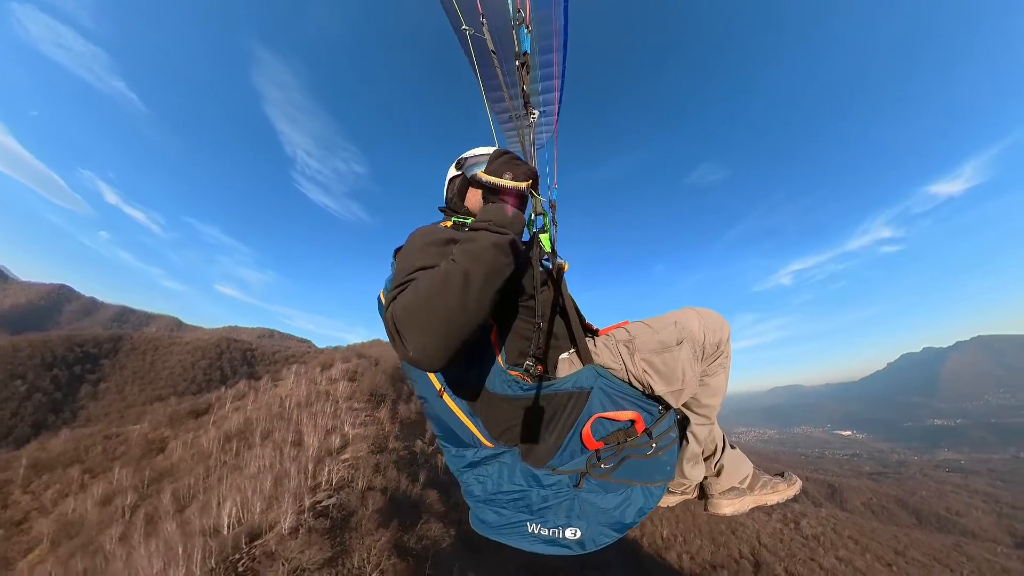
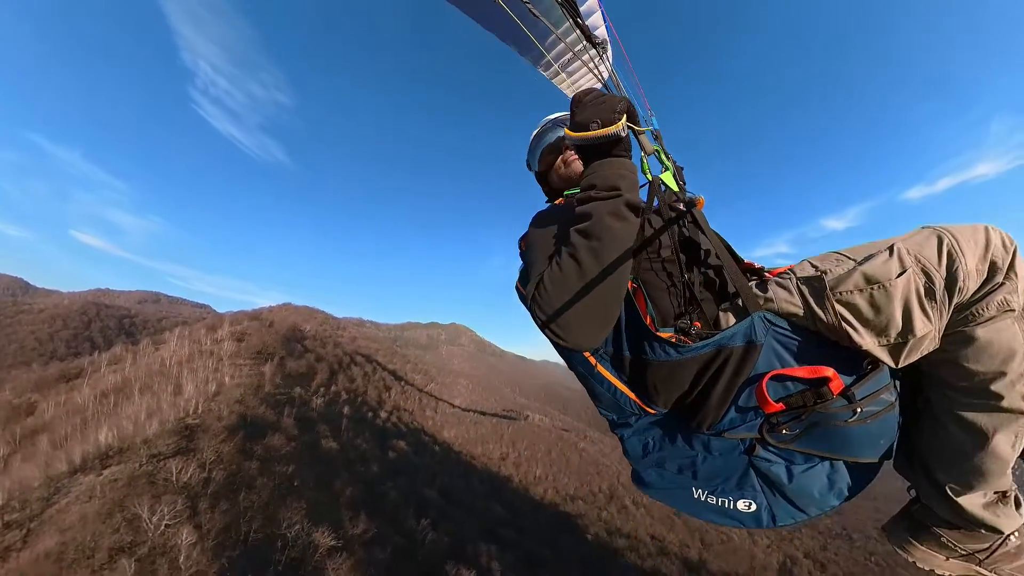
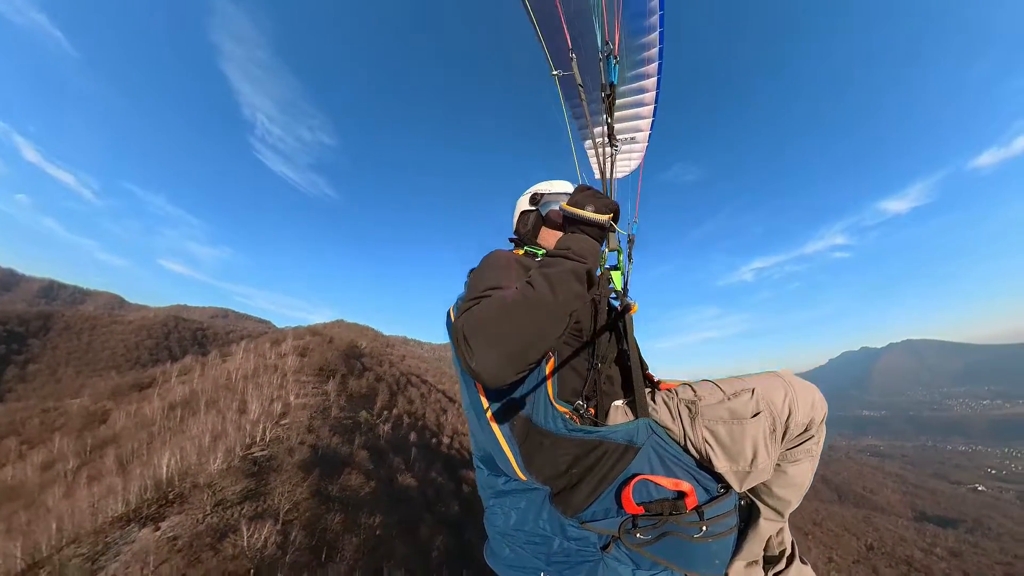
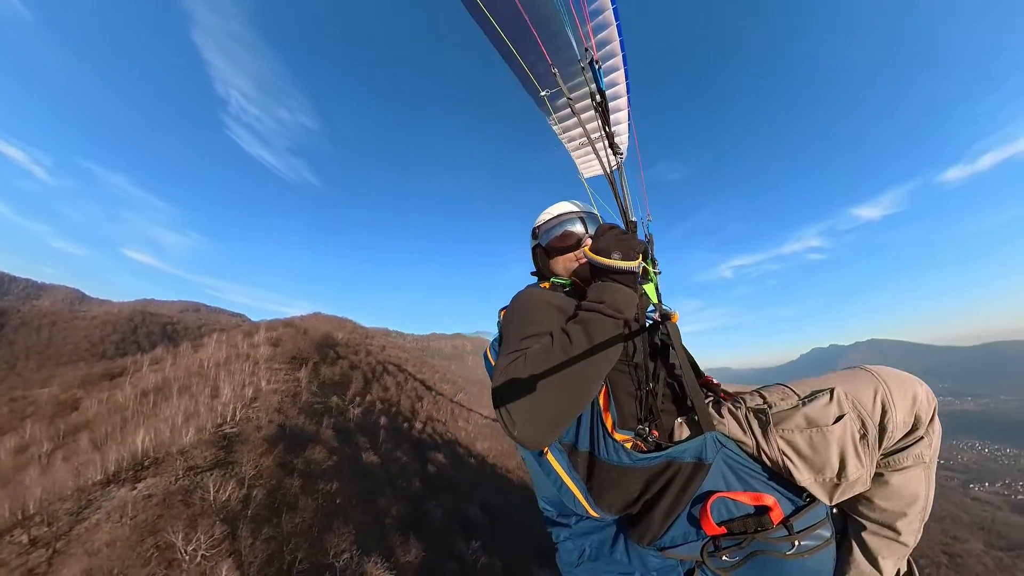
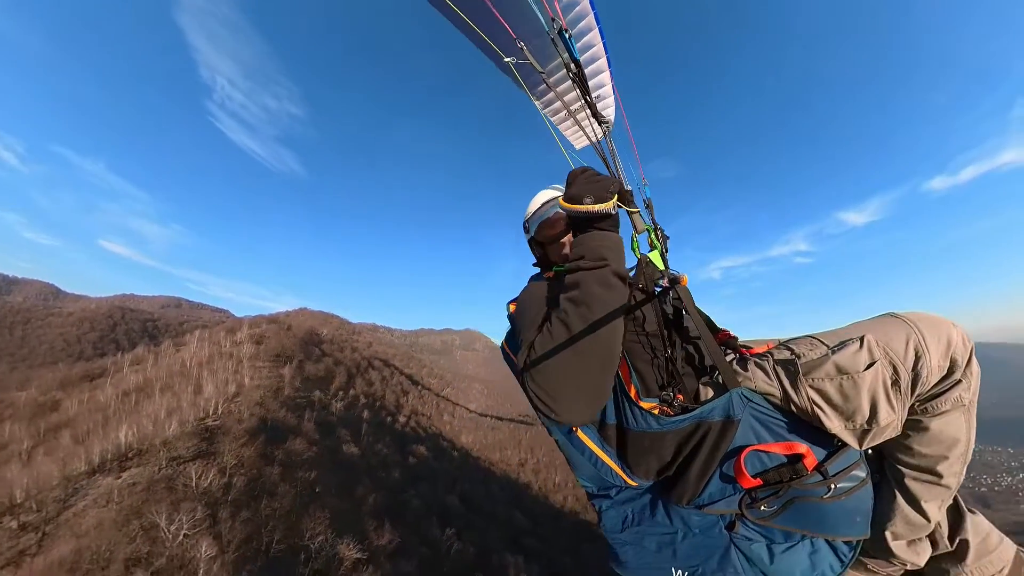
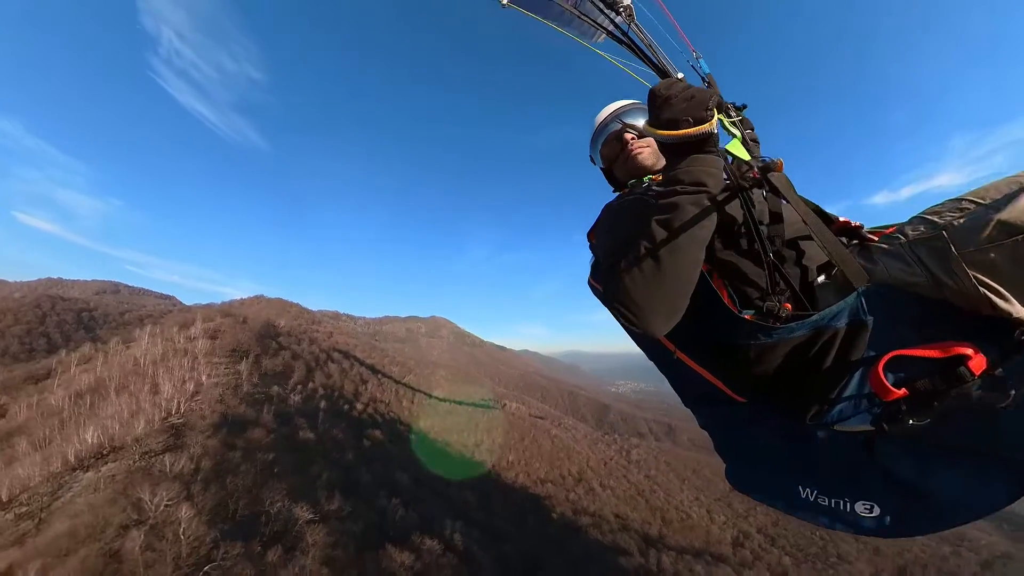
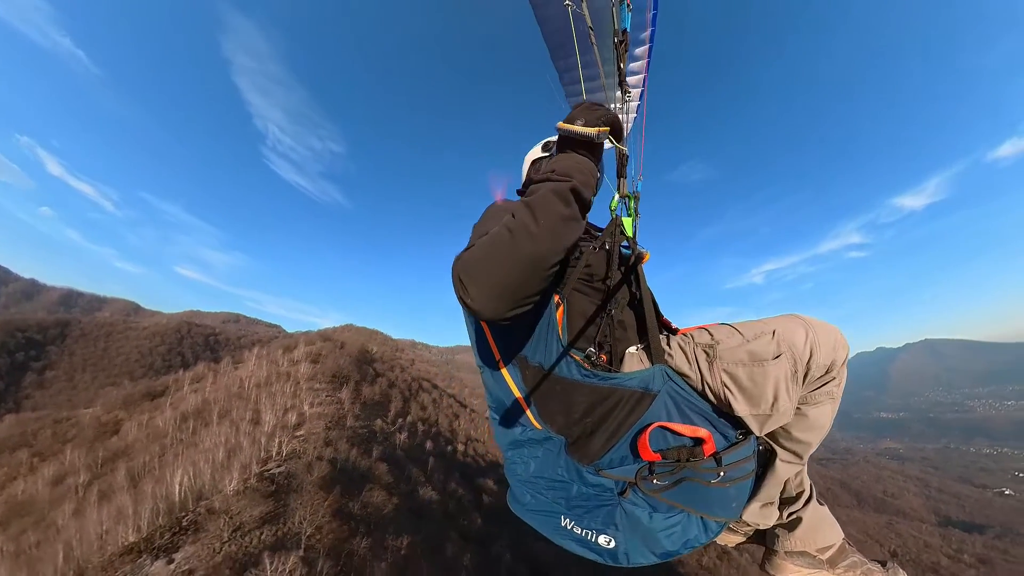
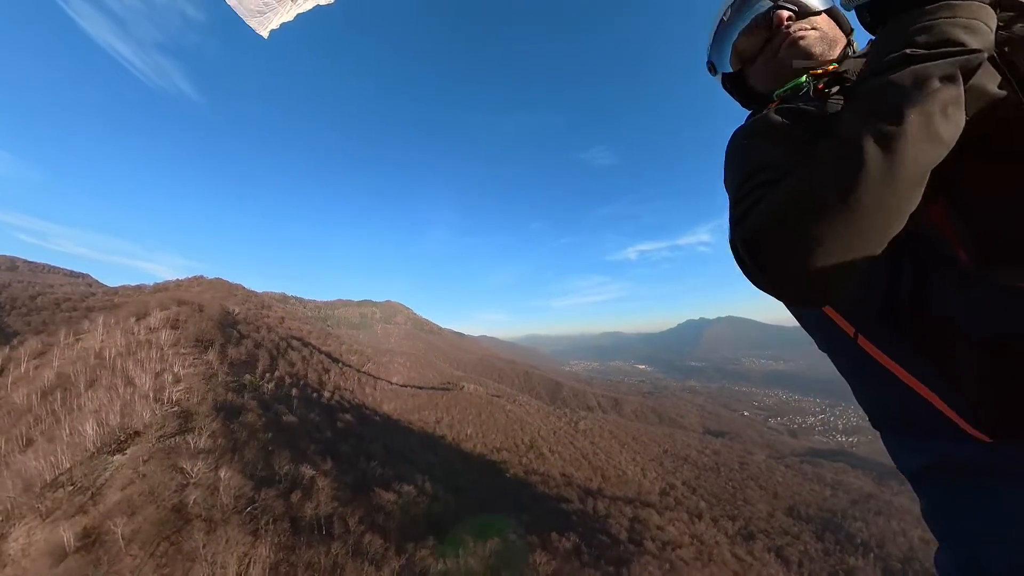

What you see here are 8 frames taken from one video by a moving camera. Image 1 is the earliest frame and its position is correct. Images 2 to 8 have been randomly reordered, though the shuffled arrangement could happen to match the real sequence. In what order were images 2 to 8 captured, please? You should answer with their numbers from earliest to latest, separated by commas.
7, 3, 4, 5, 2, 6, 8
